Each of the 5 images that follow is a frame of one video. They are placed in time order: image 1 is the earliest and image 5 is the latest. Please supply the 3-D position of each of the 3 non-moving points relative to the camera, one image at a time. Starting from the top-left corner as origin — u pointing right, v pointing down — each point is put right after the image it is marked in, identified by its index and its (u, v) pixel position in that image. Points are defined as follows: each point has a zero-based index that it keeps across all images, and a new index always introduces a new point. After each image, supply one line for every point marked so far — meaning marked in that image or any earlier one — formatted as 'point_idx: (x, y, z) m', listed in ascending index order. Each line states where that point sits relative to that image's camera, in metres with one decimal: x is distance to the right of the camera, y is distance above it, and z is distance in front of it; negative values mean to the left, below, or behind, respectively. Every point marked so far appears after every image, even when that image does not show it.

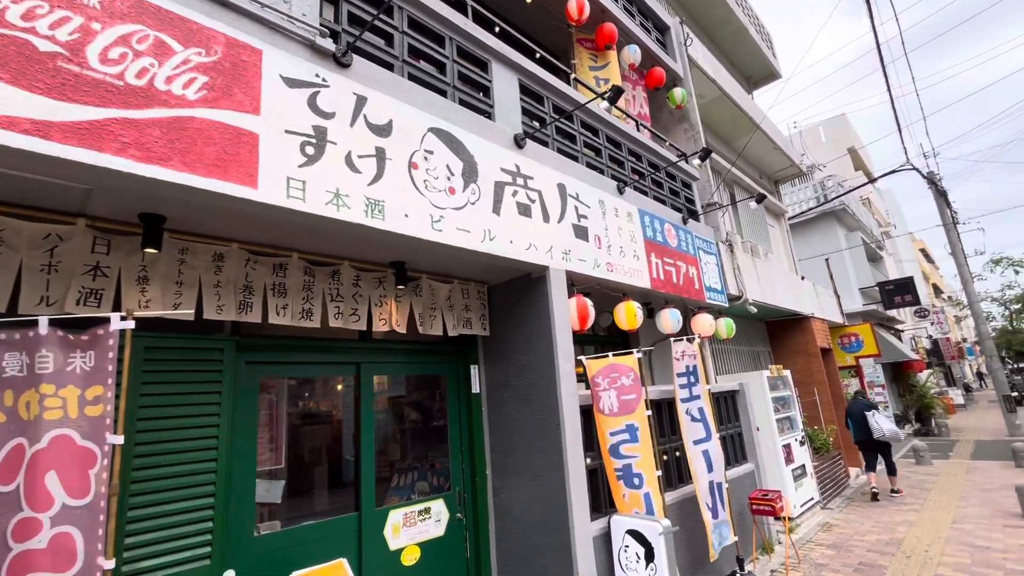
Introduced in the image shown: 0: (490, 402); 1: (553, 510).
0: (-0.2, -1.2, +4.8) m
1: (+0.4, -1.9, +4.1) m
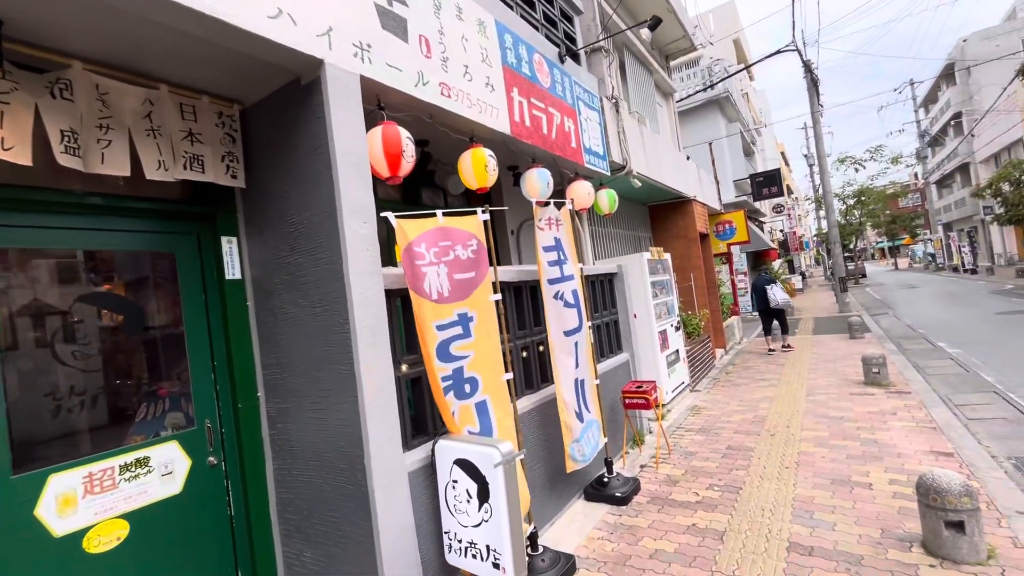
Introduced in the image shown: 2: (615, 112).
0: (-1.7, 0.0, +3.1) m
1: (-1.0, -0.9, +2.7) m
2: (+1.5, +2.5, +6.8) m
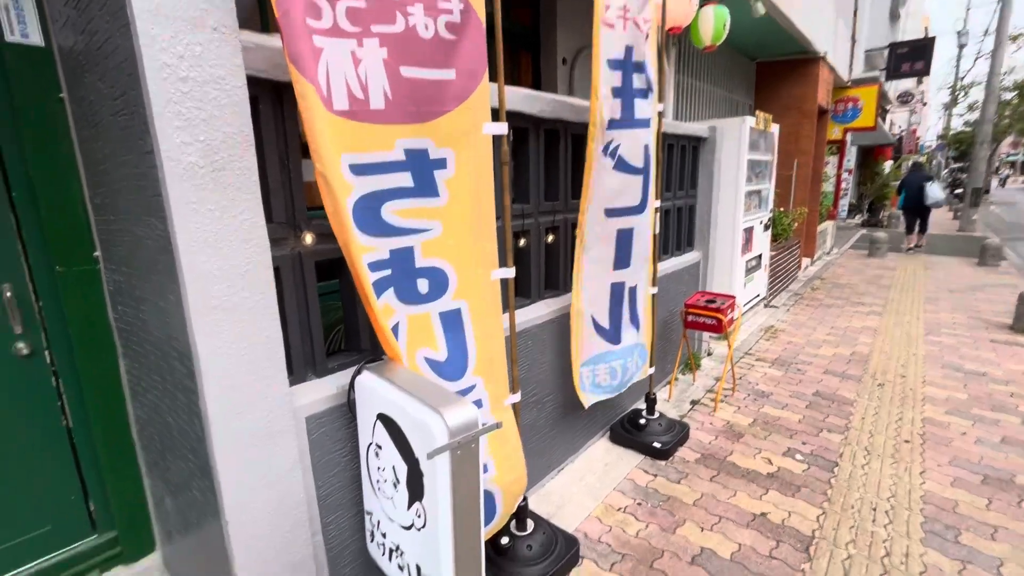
0: (-1.6, +0.8, +1.8) m
1: (-1.0, -0.2, +1.5) m
2: (+2.2, +3.7, +4.3) m
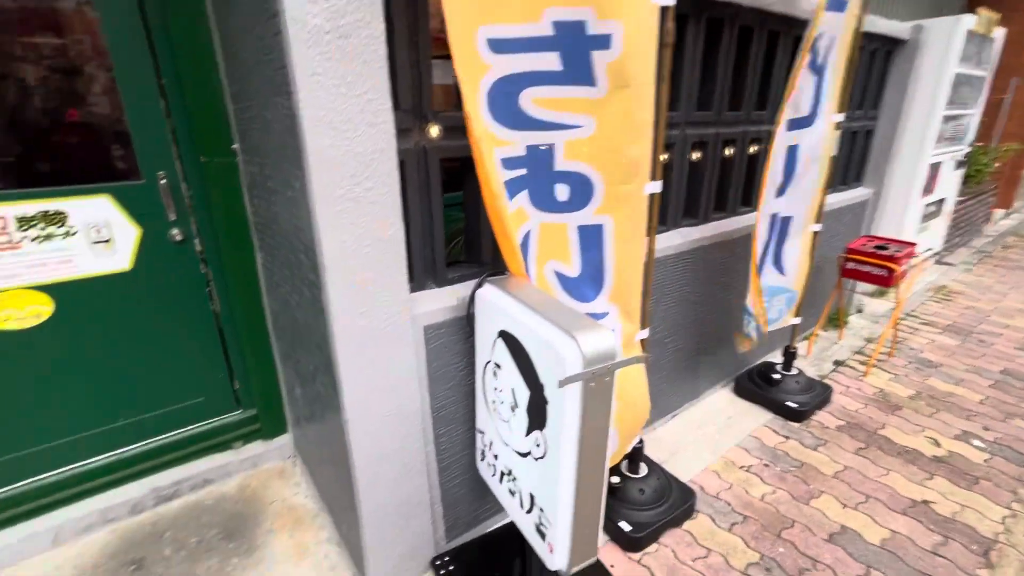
0: (-1.1, +1.2, +1.7) m
1: (-0.6, +0.1, +1.5) m
2: (+3.4, +4.0, +3.0) m
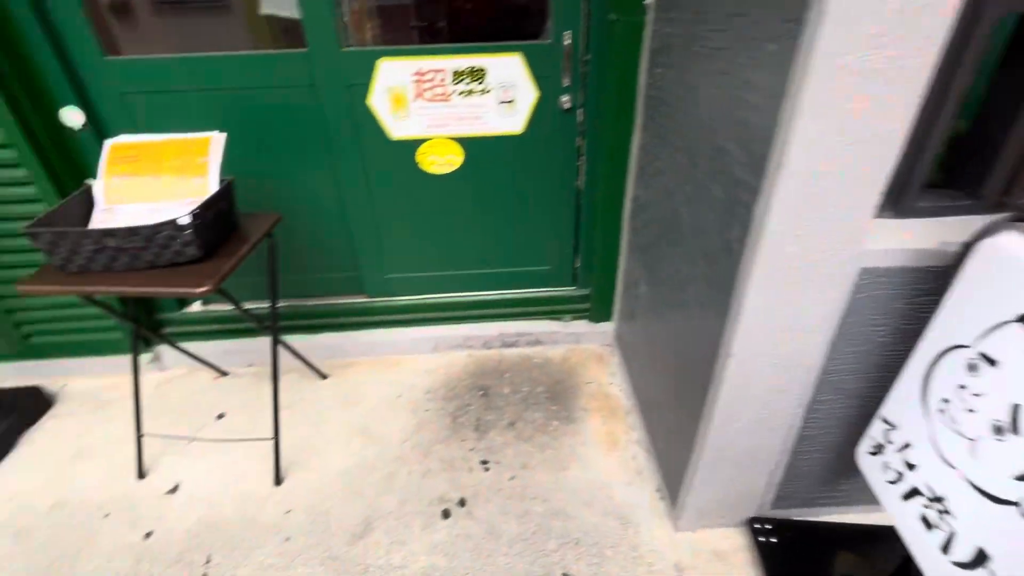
0: (+0.5, +1.5, +1.3) m
1: (+0.5, +0.3, +1.2) m
2: (+5.3, +3.1, -0.6) m
